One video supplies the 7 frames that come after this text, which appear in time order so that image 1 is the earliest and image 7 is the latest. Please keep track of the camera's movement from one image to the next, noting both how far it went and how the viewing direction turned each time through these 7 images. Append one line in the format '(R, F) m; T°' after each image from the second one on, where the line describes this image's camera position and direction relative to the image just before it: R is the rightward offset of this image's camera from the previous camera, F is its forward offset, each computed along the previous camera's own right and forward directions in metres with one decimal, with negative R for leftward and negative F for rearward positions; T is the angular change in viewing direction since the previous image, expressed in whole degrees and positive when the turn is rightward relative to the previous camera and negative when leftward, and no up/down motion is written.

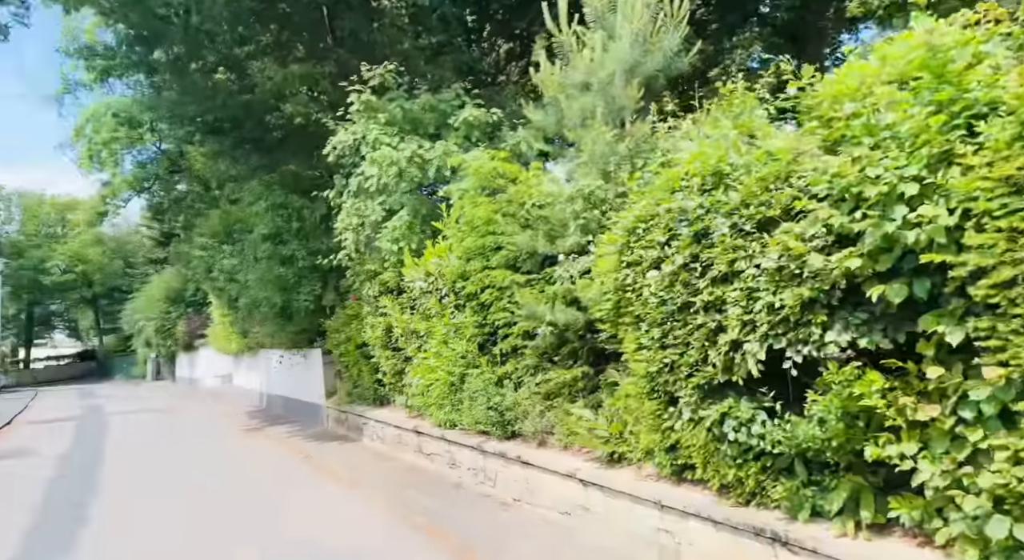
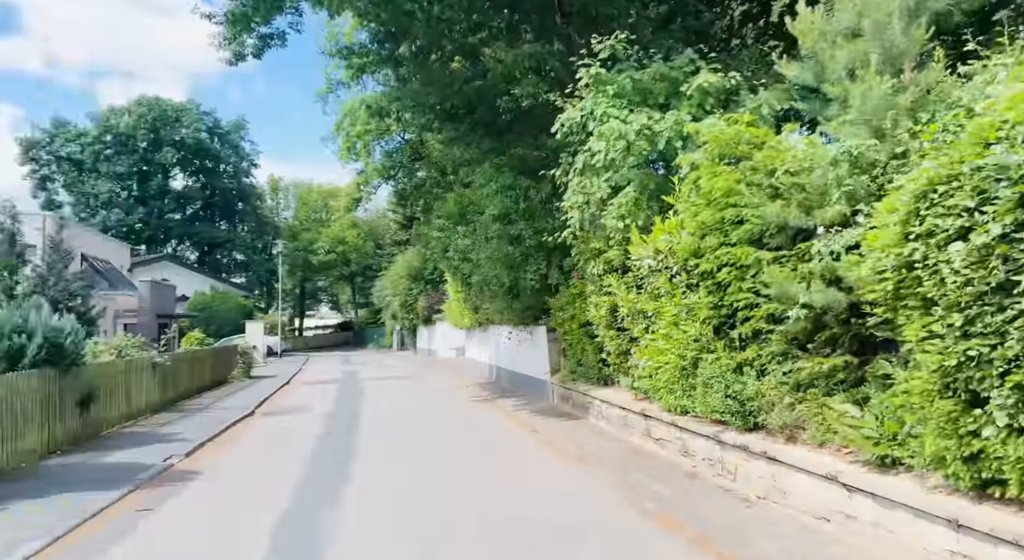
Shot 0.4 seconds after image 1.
(-0.1, +0.2) m; -17°
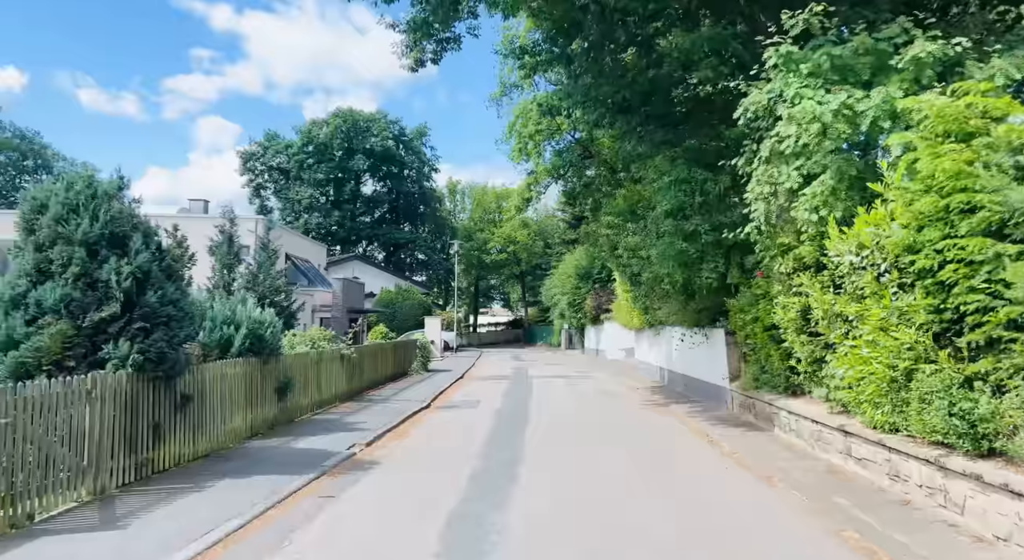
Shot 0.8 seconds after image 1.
(-0.1, +0.3) m; -13°
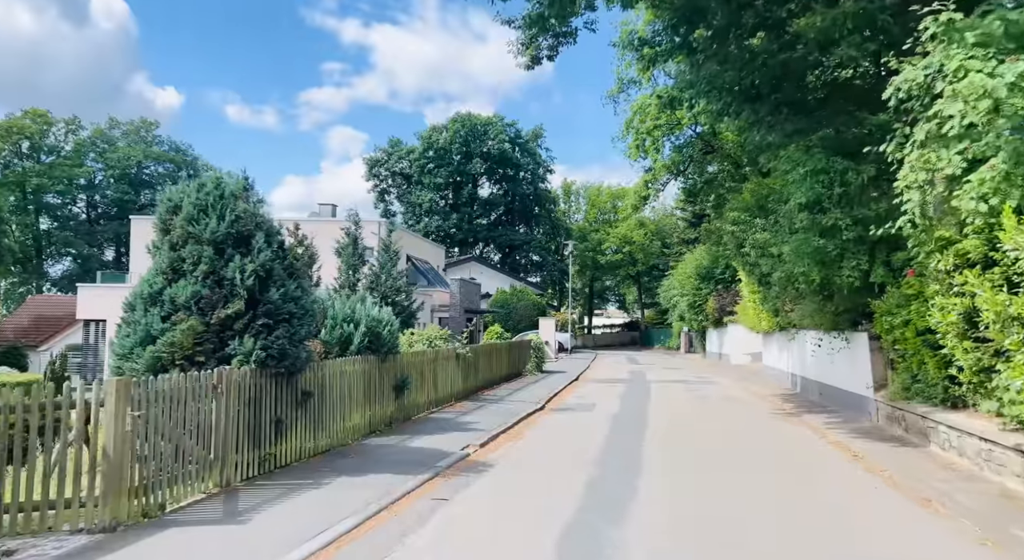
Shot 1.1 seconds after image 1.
(-0.1, +0.4) m; -9°
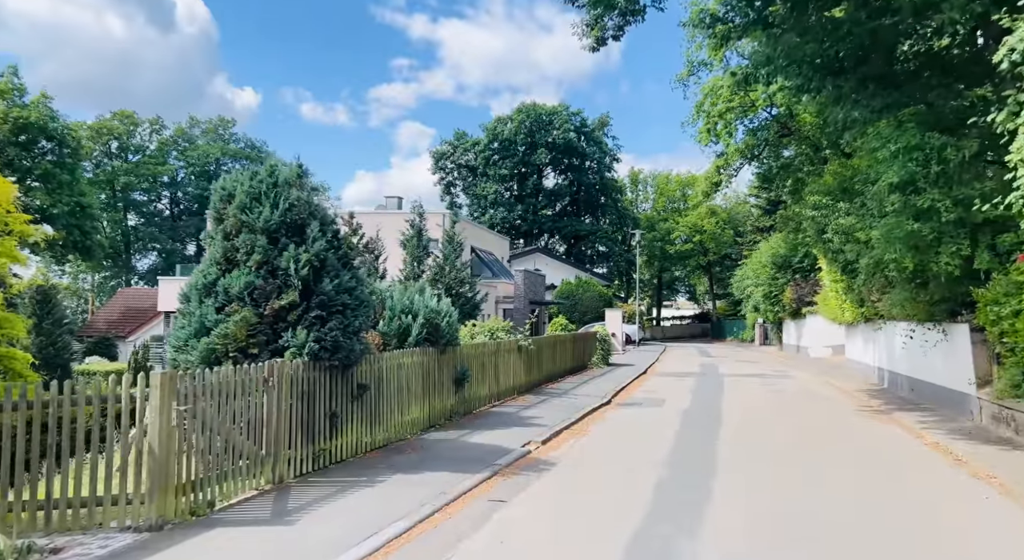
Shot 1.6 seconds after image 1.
(+0.1, +0.5) m; -5°
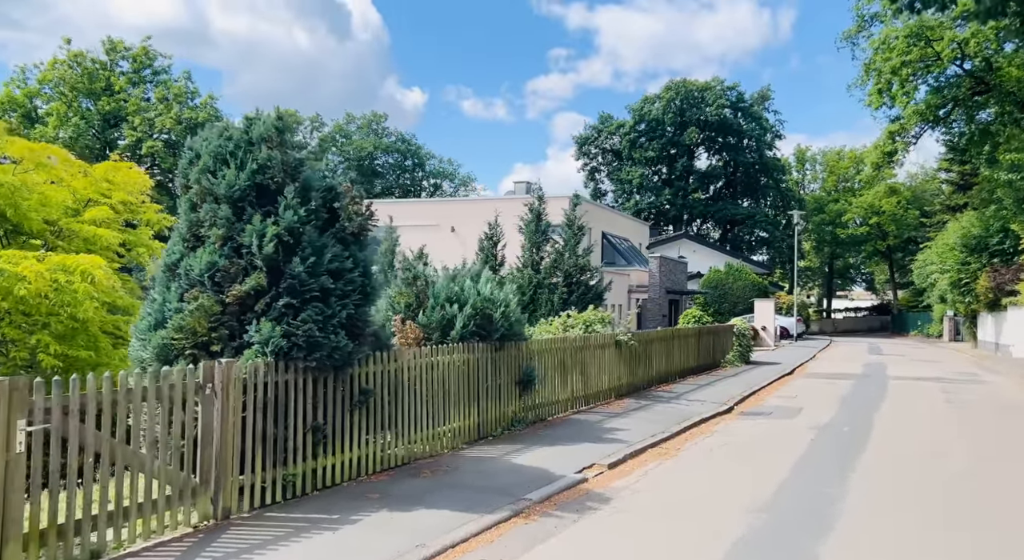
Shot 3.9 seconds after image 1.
(+1.1, +2.2) m; -12°
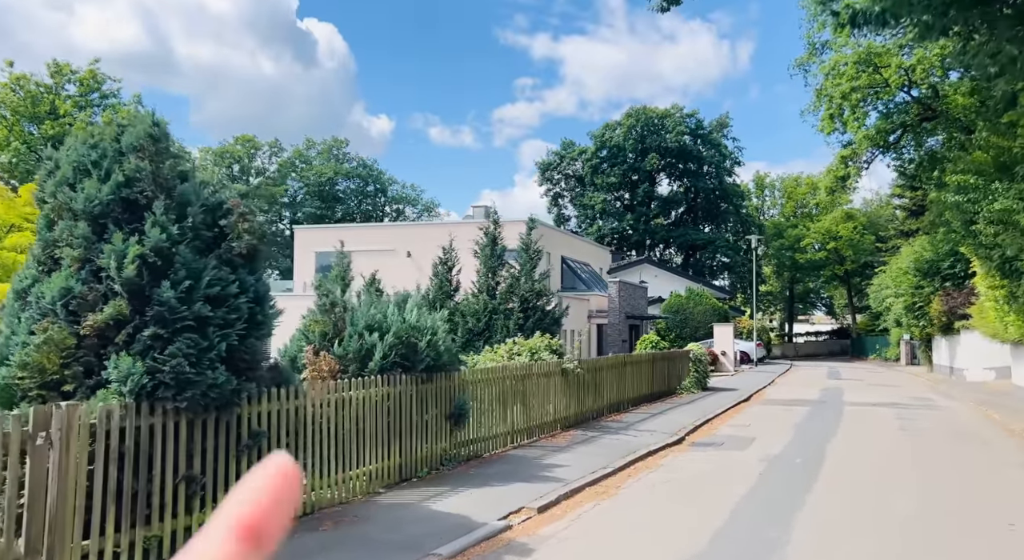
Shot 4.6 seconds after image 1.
(+0.5, +0.6) m; +3°
